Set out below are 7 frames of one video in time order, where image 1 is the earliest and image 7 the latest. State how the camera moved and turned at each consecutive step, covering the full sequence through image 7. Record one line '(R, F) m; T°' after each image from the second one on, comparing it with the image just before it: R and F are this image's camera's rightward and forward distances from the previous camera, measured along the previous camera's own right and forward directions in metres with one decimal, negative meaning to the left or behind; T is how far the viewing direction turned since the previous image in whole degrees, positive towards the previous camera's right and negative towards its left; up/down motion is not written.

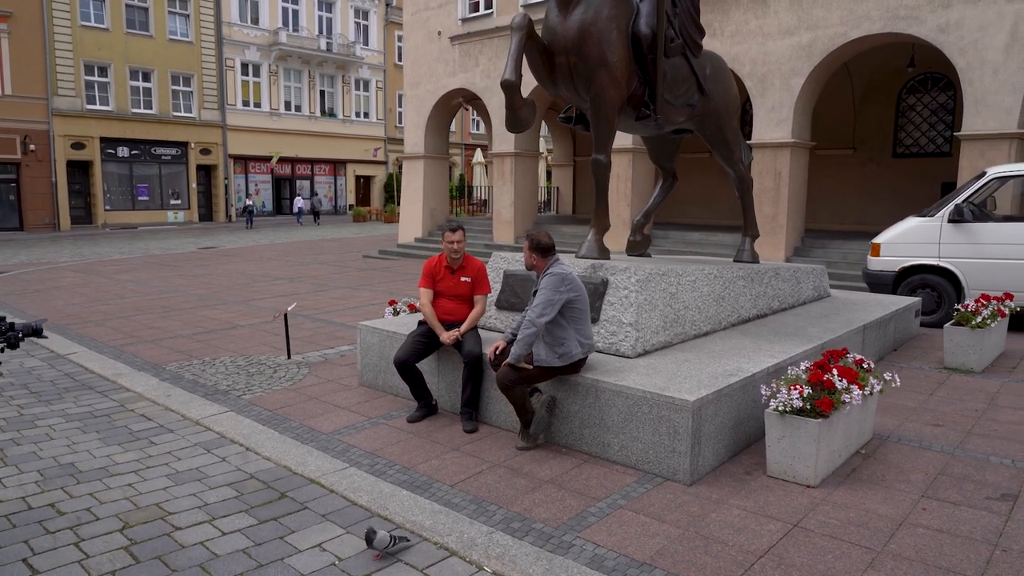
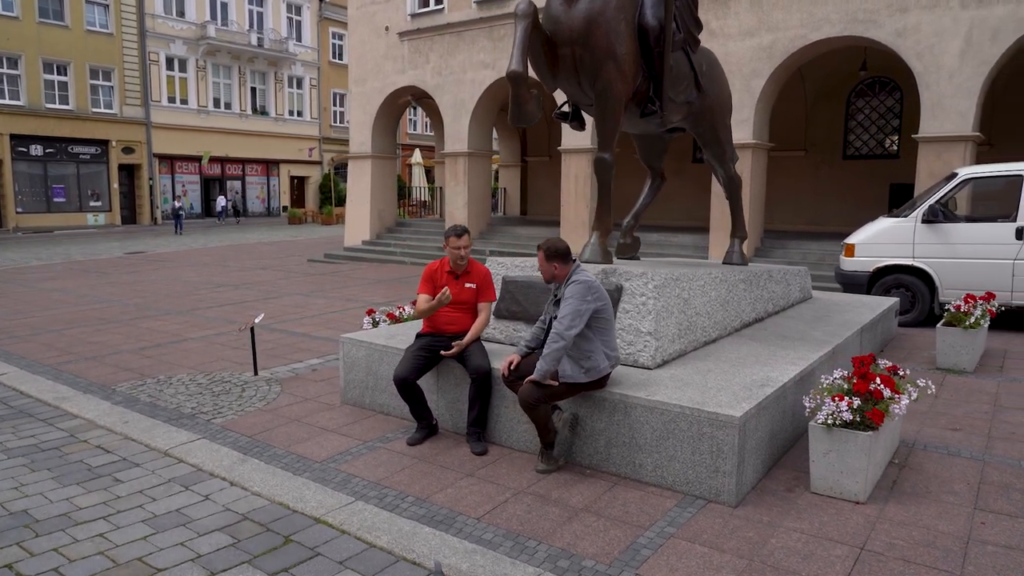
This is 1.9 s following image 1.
(-0.6, +0.5) m; +6°
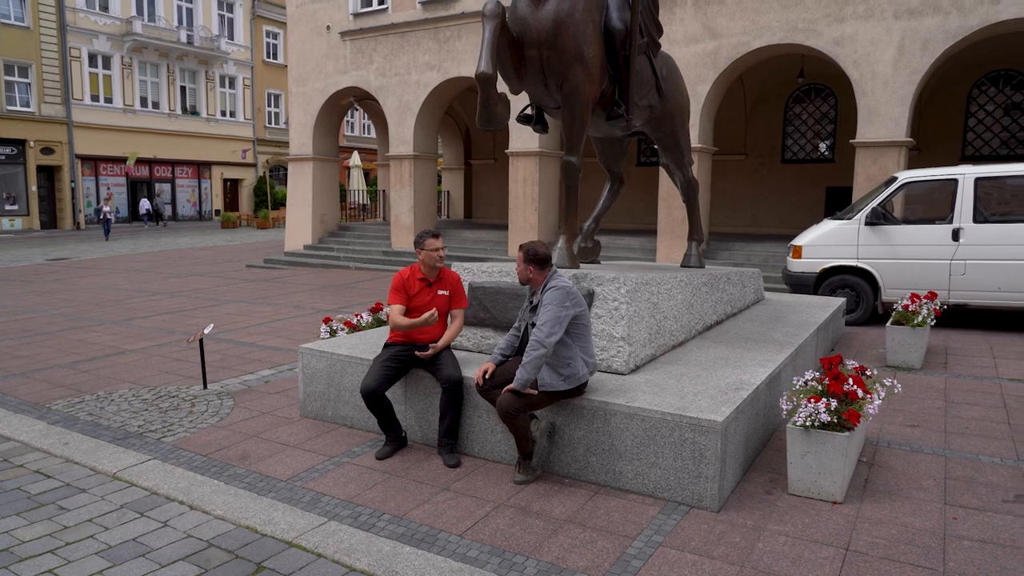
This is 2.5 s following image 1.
(-0.3, +0.1) m; +5°
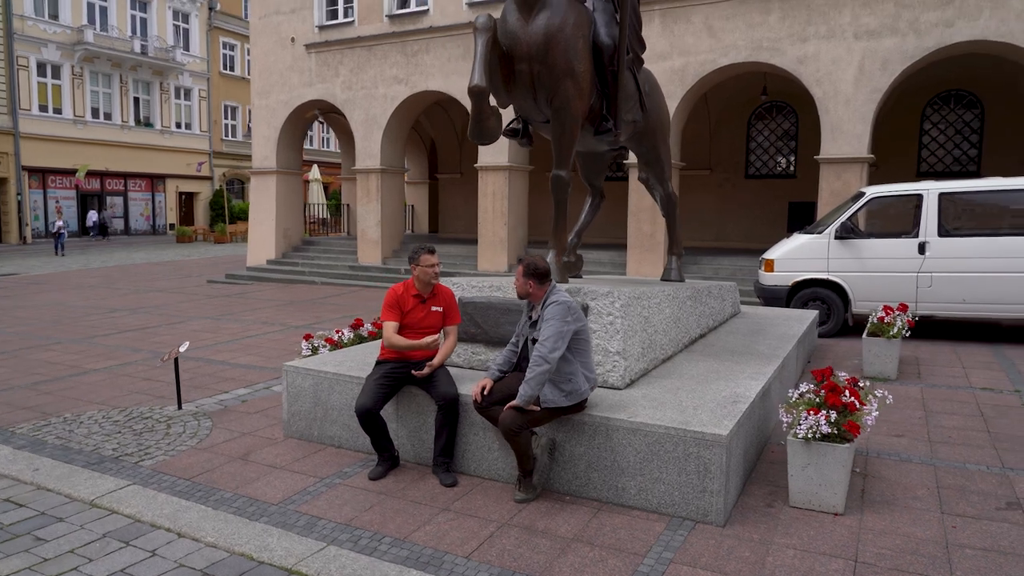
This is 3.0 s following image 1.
(-0.3, +0.1) m; +3°
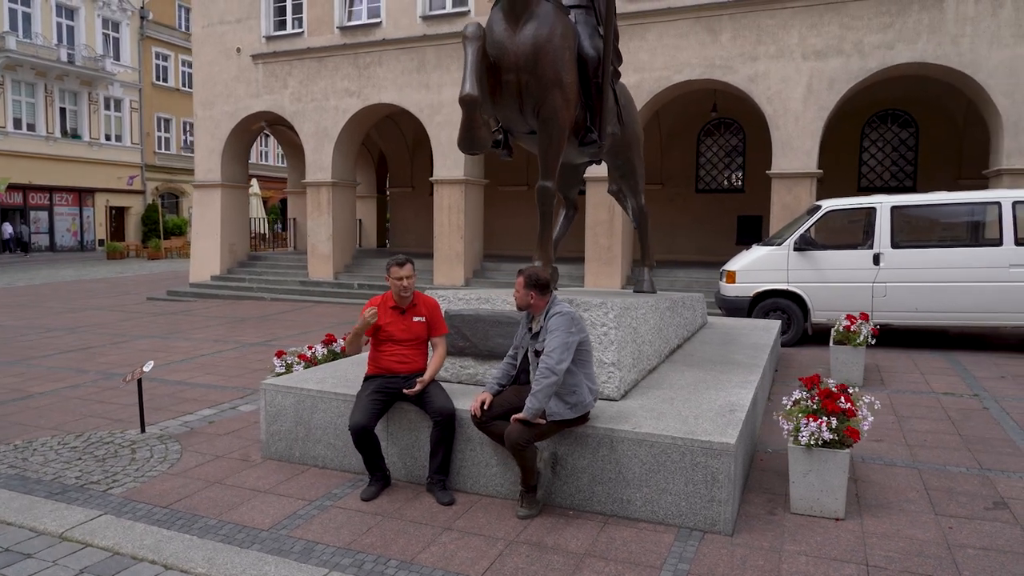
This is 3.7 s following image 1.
(-0.4, +0.1) m; +5°
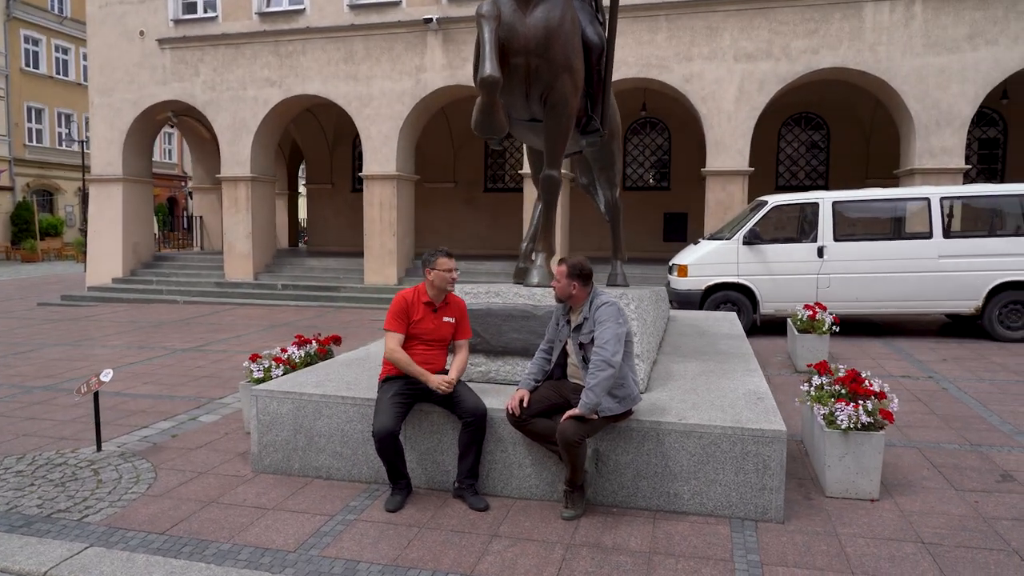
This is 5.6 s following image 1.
(-1.0, +0.3) m; +9°
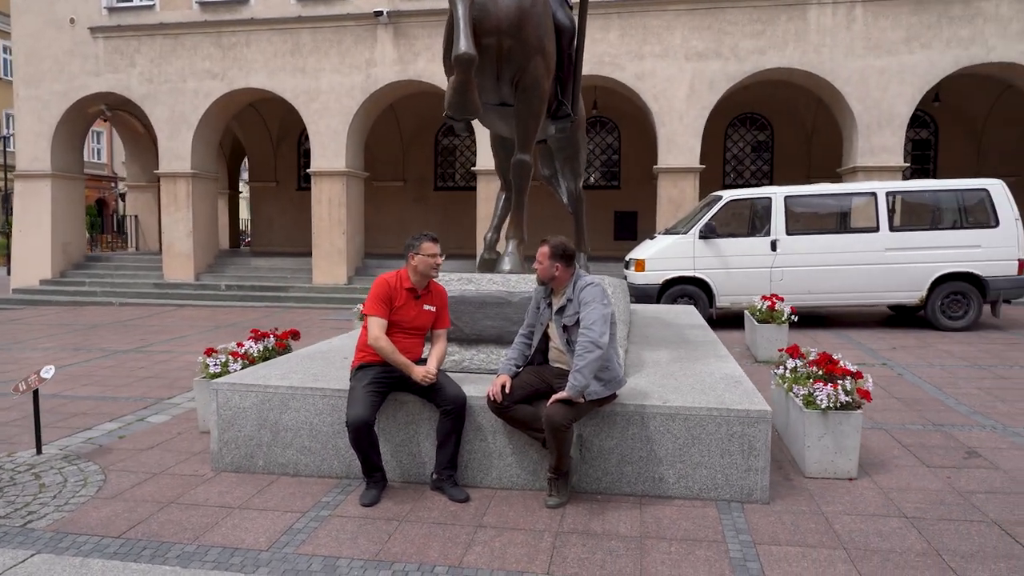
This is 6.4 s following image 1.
(-0.2, +0.2) m; +5°
